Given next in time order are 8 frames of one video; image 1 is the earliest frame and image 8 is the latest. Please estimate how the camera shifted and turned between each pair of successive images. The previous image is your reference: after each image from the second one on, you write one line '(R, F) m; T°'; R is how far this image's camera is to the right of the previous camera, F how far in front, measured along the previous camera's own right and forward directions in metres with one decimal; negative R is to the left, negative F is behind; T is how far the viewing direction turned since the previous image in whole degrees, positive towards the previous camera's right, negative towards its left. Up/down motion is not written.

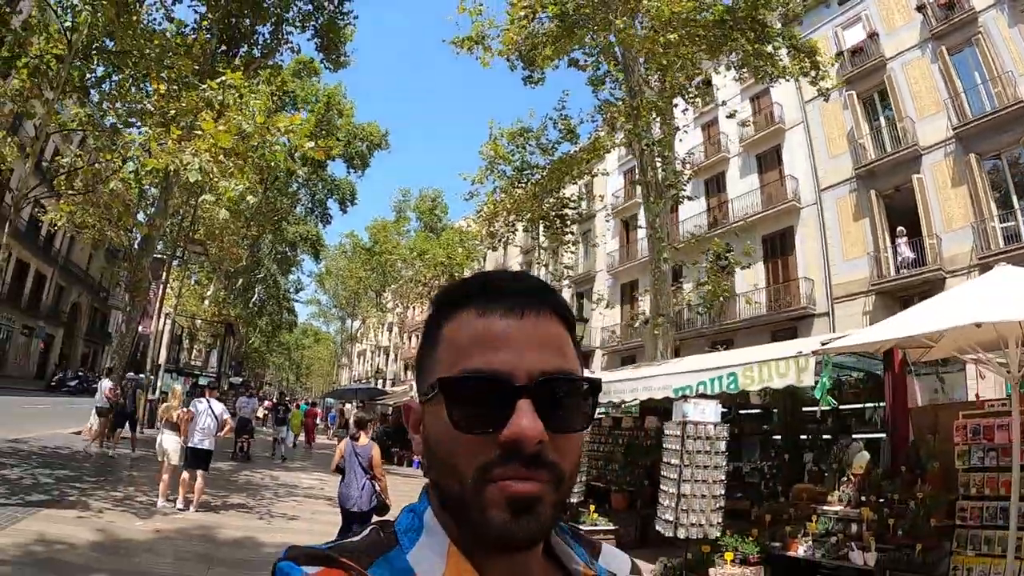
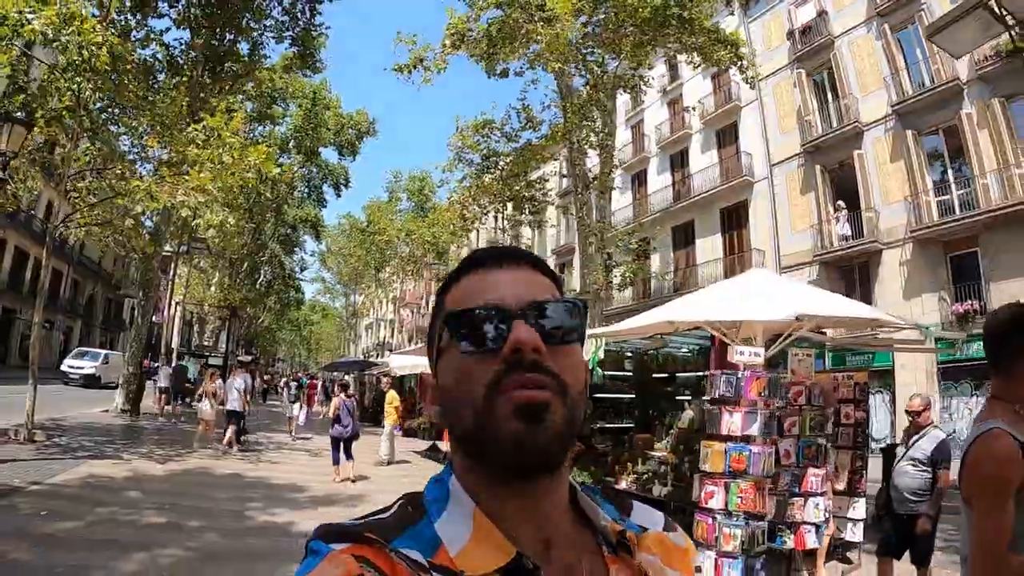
(+1.2, -2.0) m; -1°
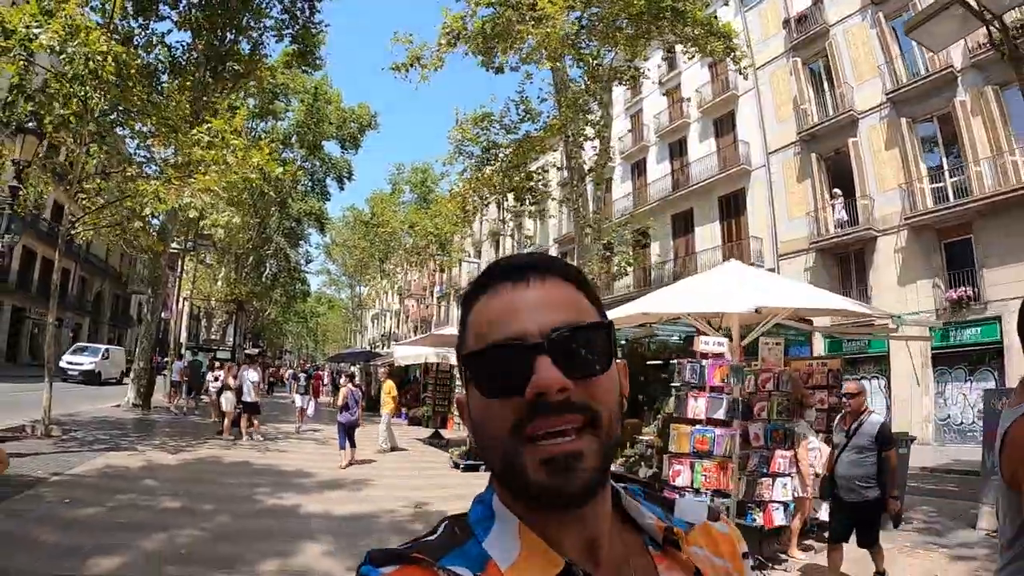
(+0.2, -0.4) m; 0°
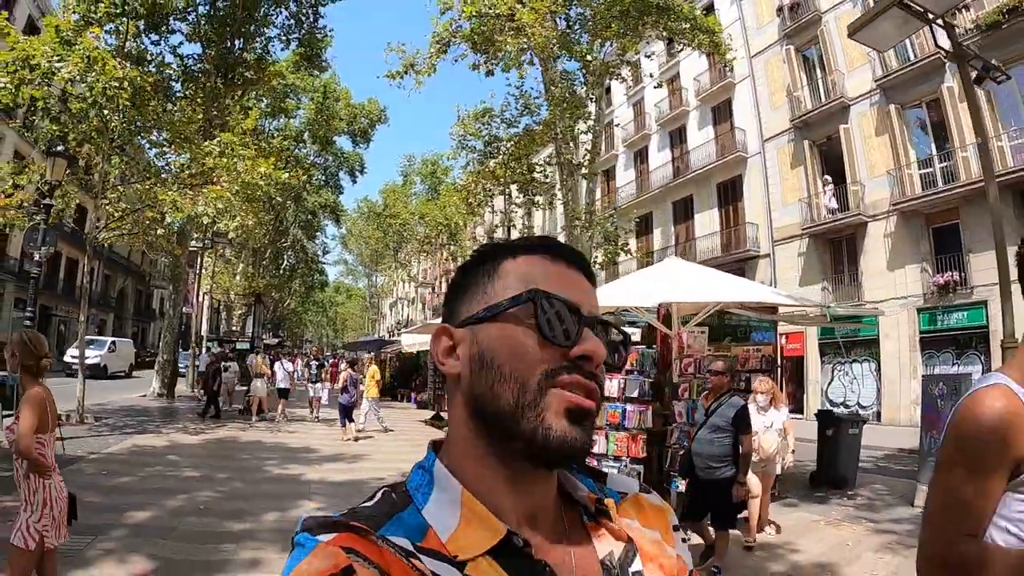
(+0.5, -0.9) m; -2°
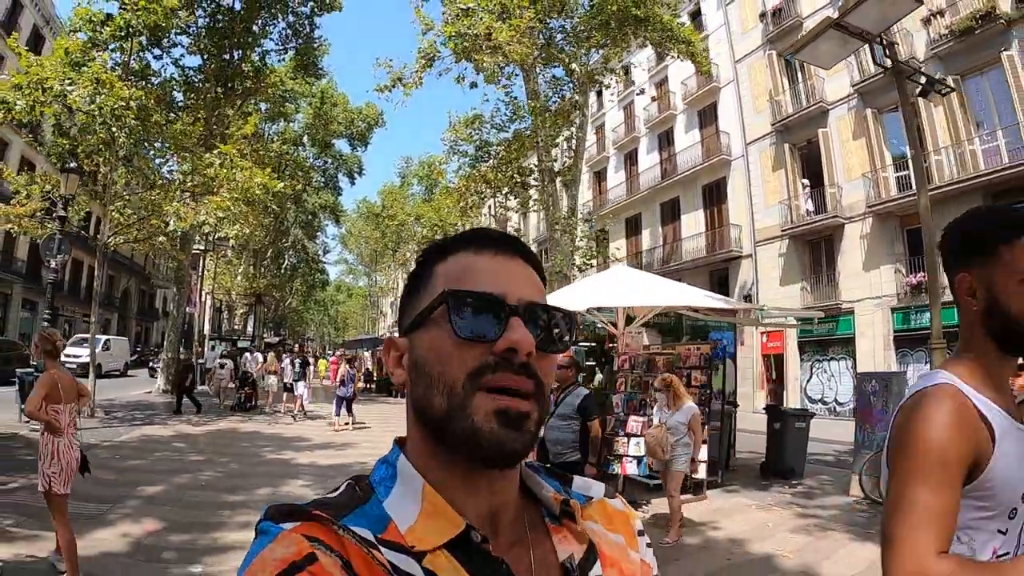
(+0.4, -0.8) m; 0°
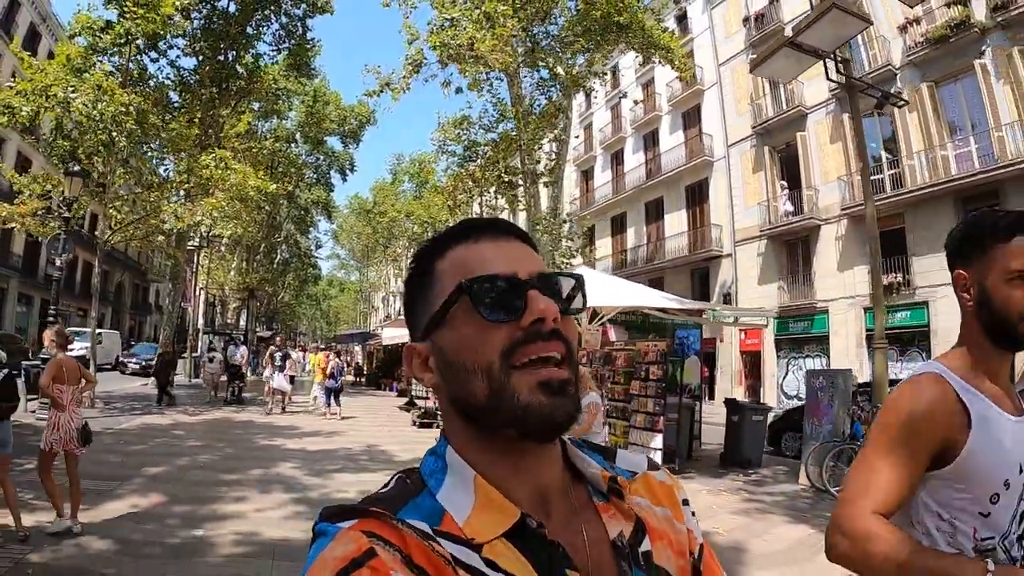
(+0.2, -0.7) m; +1°
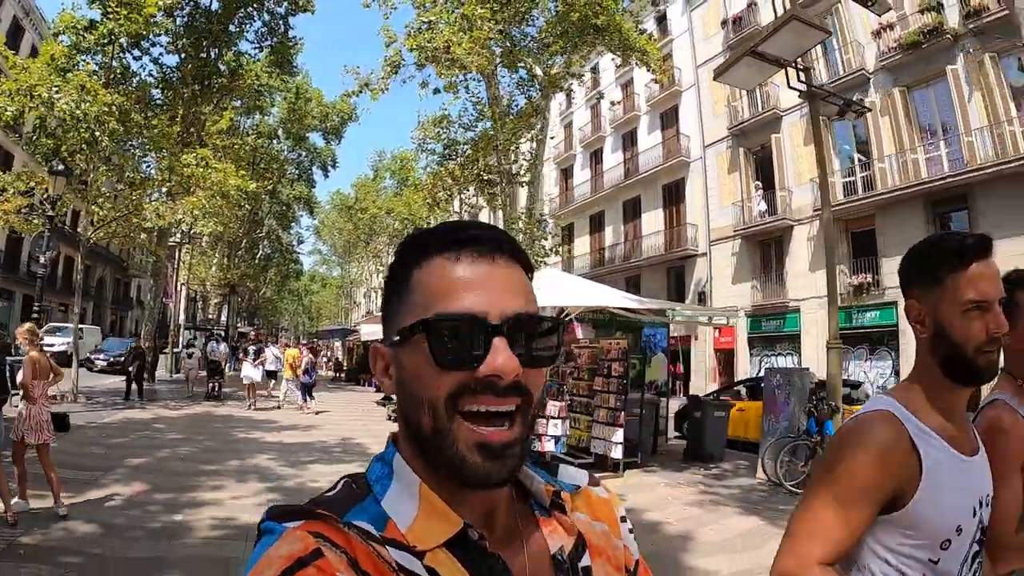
(+0.2, -0.4) m; +1°
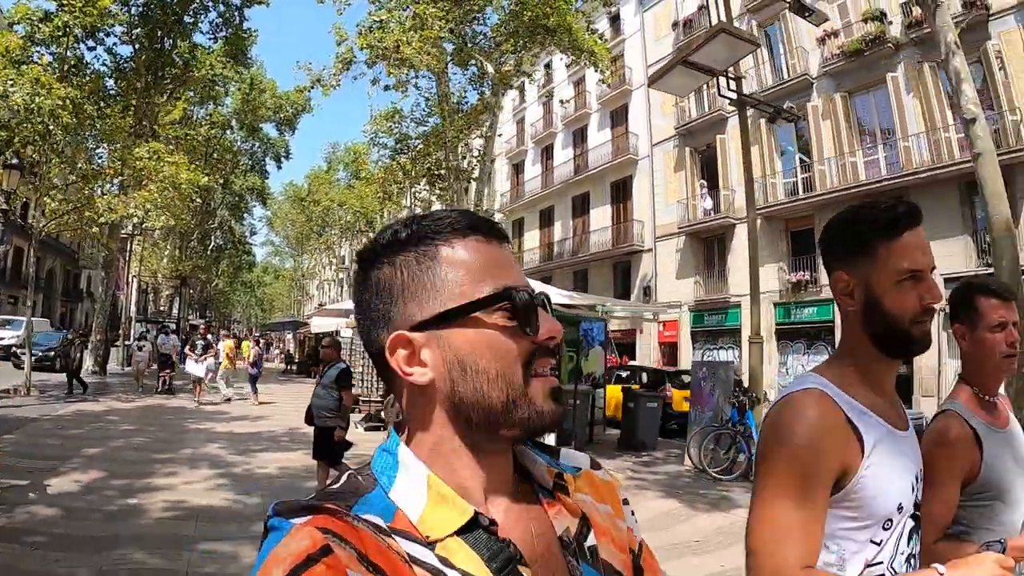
(+0.2, -0.6) m; +4°
